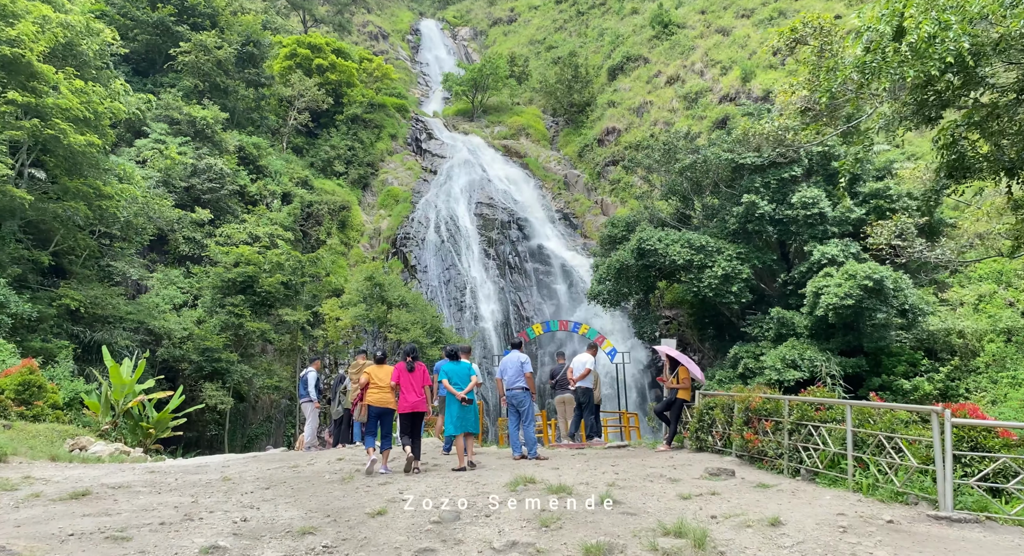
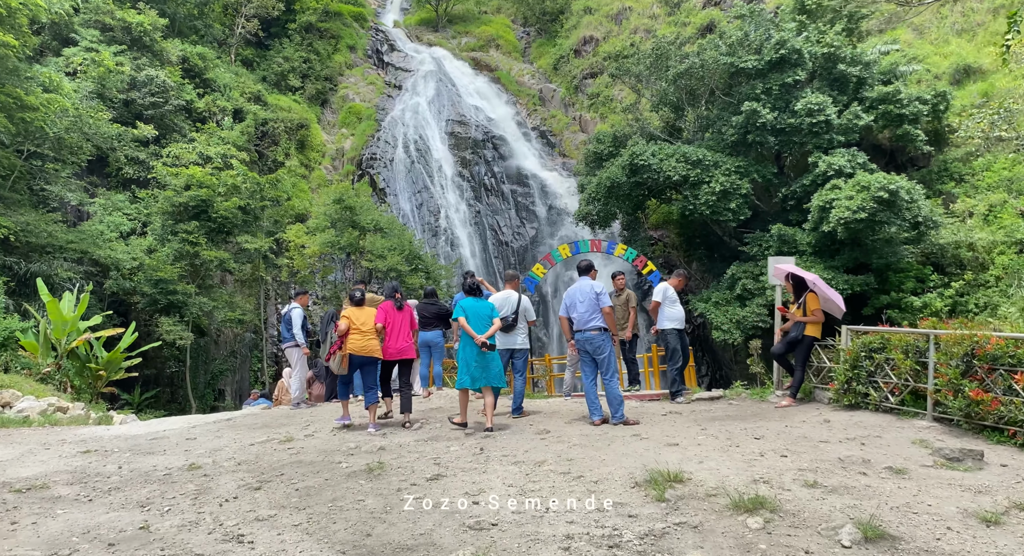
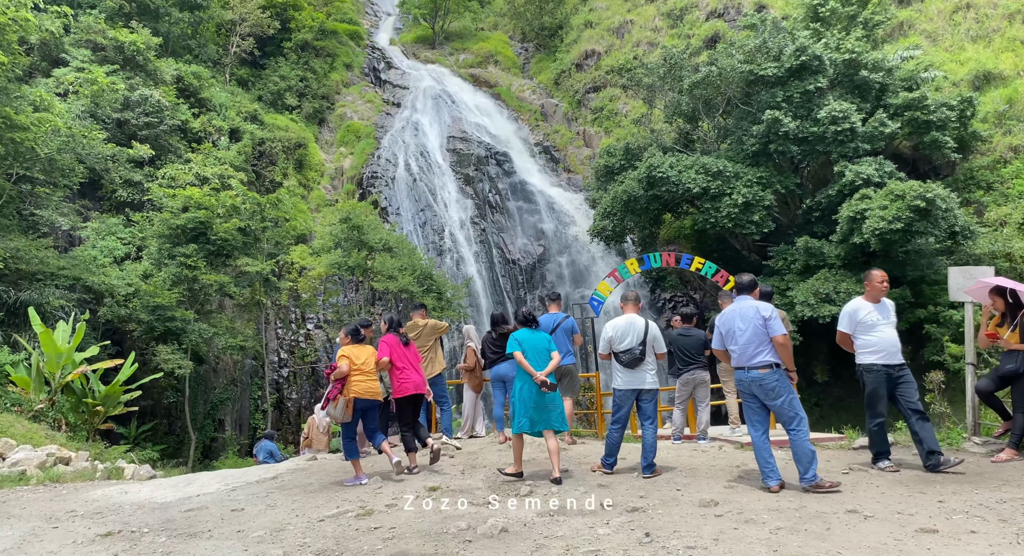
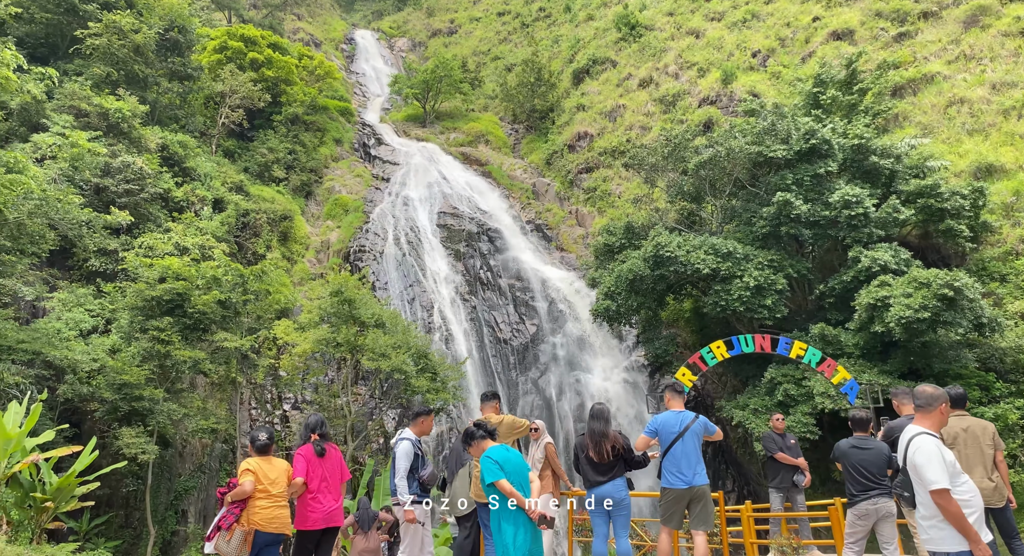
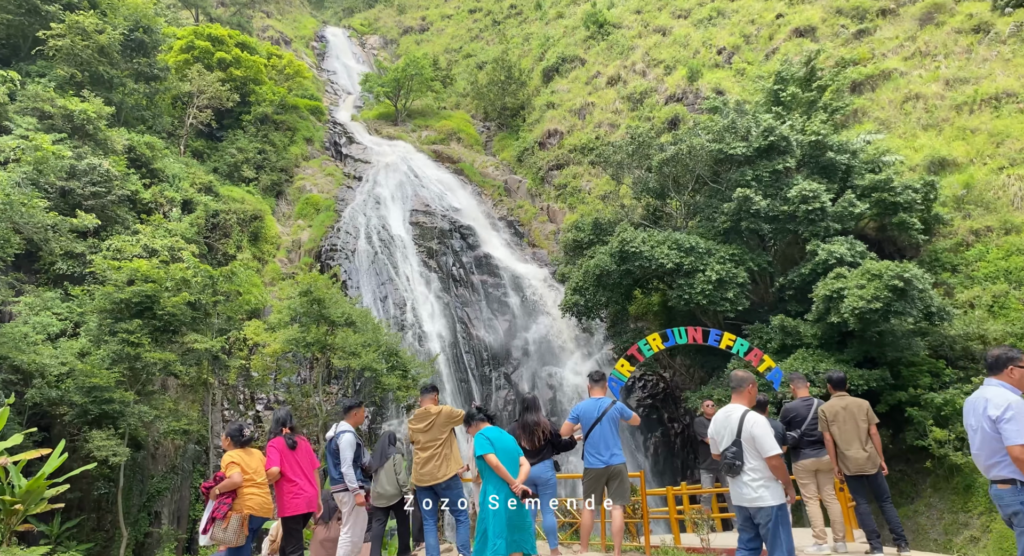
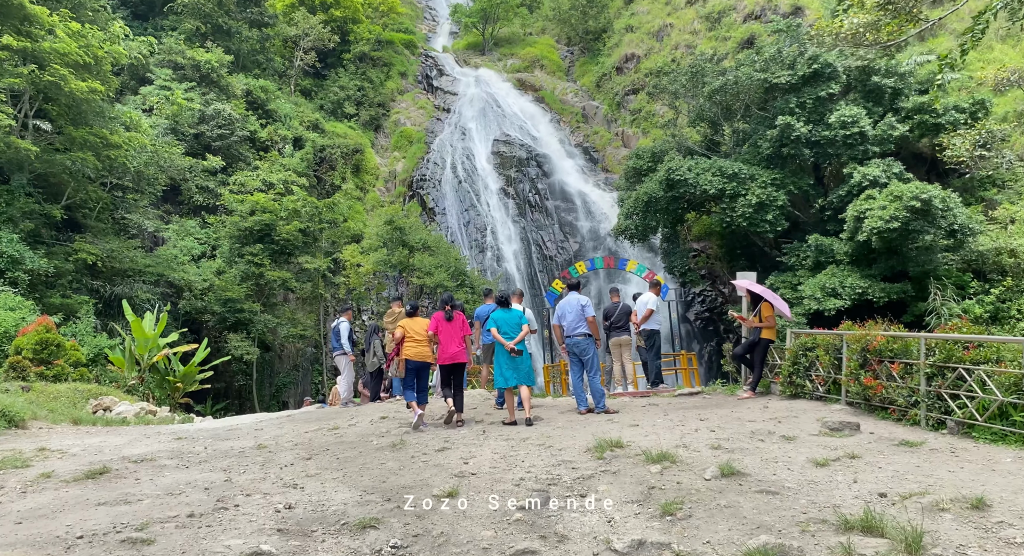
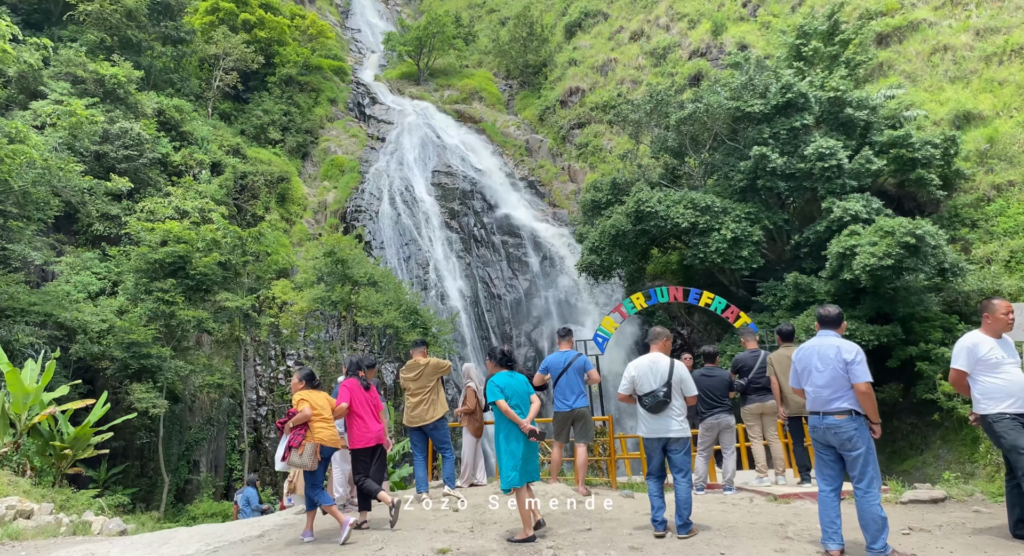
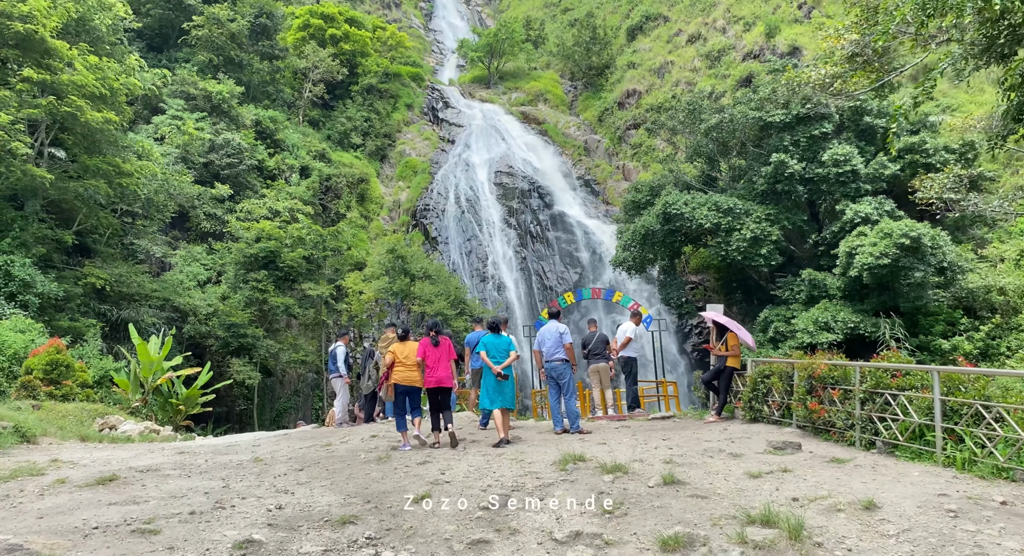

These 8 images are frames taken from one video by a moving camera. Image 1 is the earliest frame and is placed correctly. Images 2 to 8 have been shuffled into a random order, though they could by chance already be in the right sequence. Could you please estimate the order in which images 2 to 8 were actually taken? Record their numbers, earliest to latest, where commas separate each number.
8, 6, 2, 3, 7, 5, 4
